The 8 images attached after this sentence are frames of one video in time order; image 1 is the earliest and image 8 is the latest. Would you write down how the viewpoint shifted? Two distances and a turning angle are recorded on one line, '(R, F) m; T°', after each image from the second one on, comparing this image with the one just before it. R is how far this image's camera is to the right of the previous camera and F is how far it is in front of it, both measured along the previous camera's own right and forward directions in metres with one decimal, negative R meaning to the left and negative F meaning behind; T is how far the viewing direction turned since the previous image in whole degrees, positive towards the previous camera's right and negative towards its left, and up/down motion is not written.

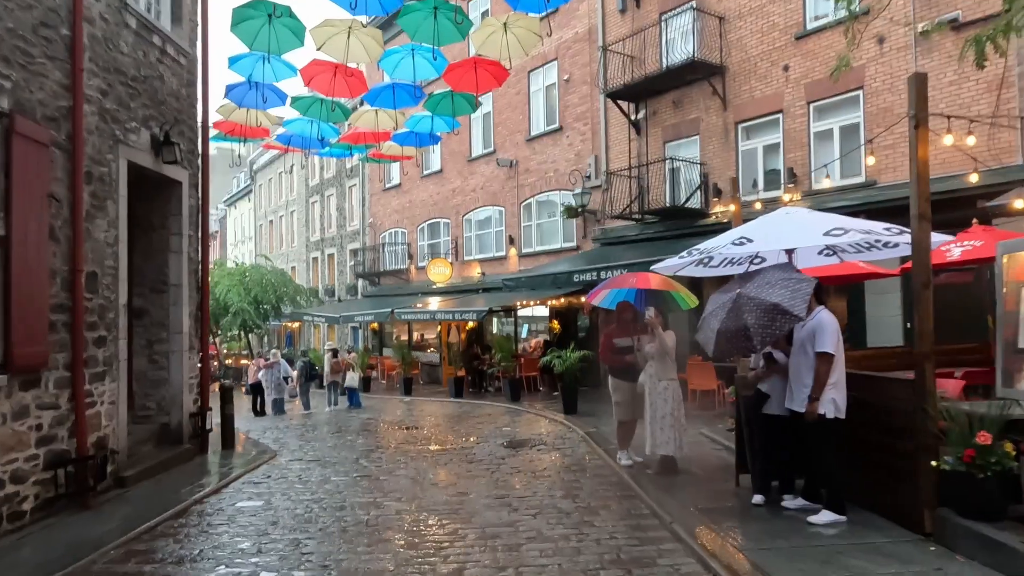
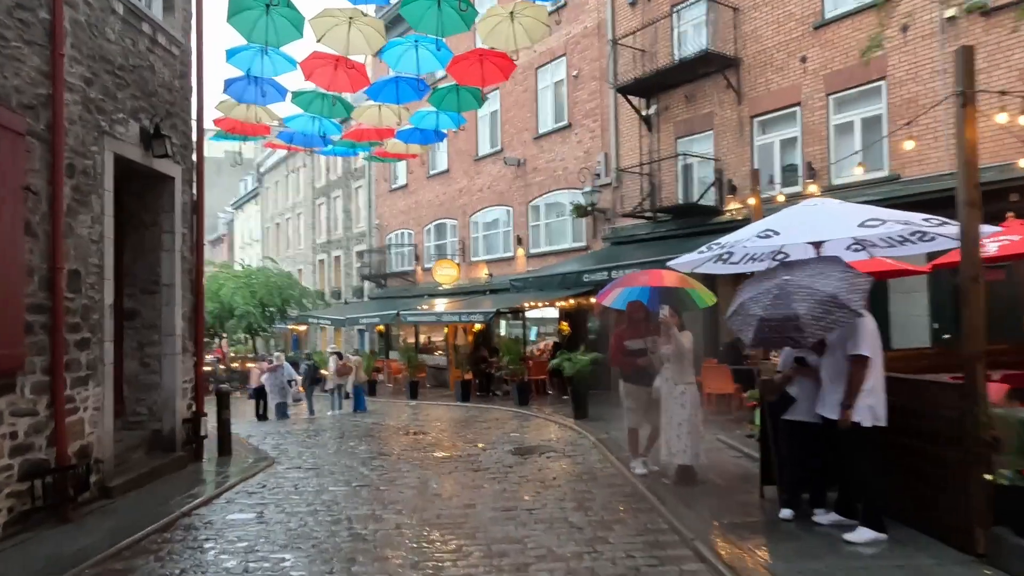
(0.0, +0.5) m; -1°
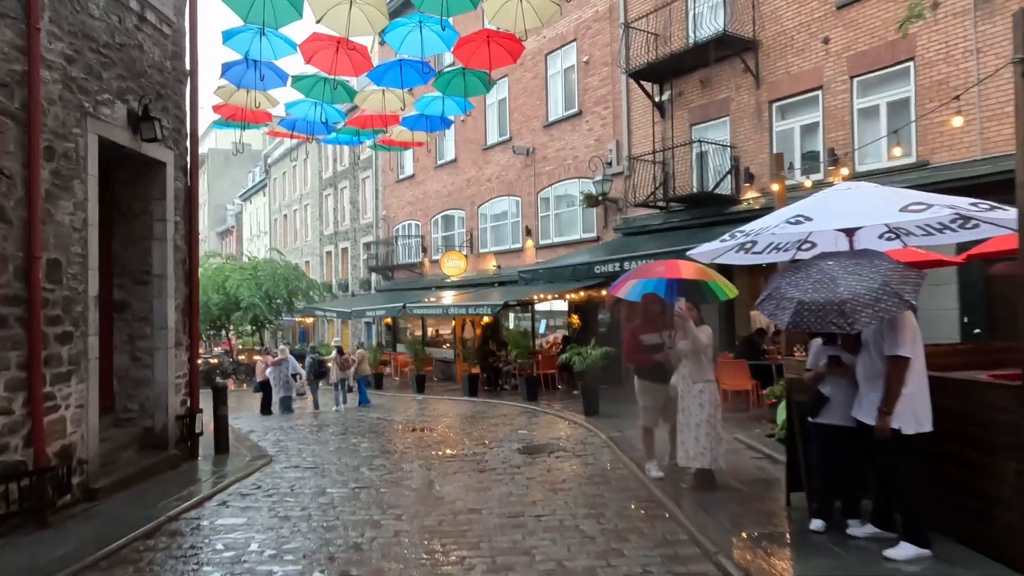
(0.0, +0.5) m; -1°
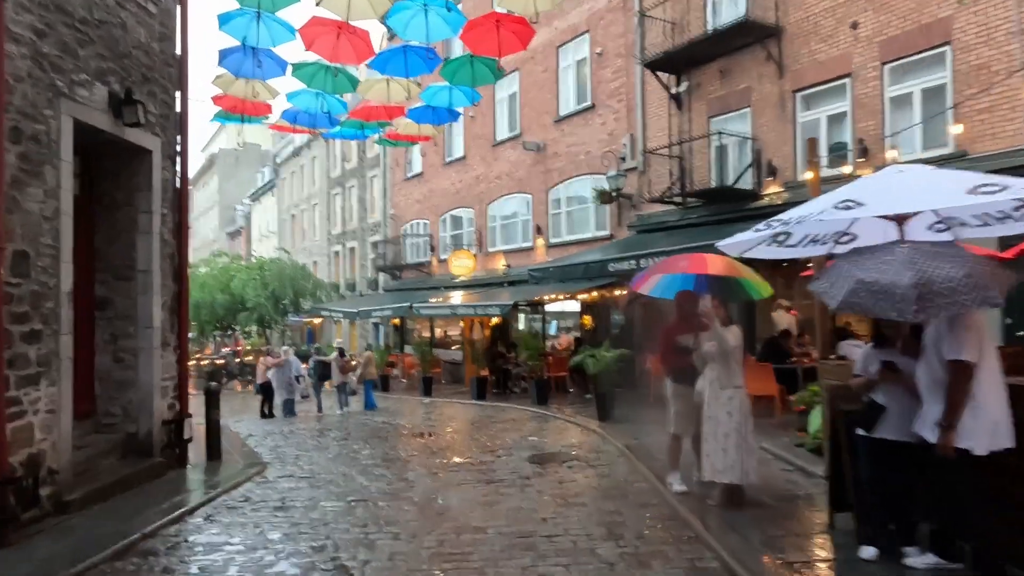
(0.0, +0.6) m; -1°
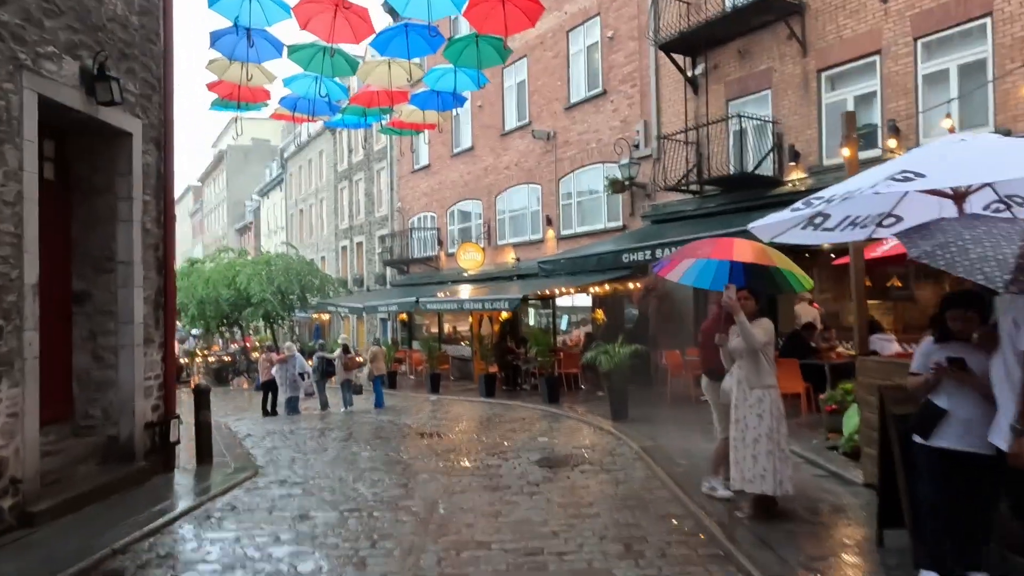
(0.0, +0.6) m; -1°
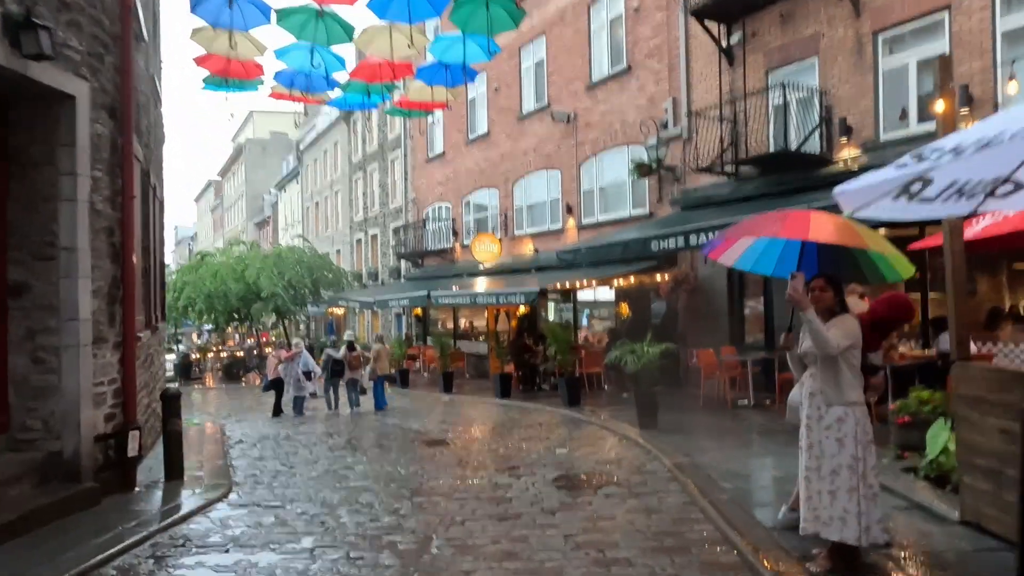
(+0.1, +1.3) m; -2°
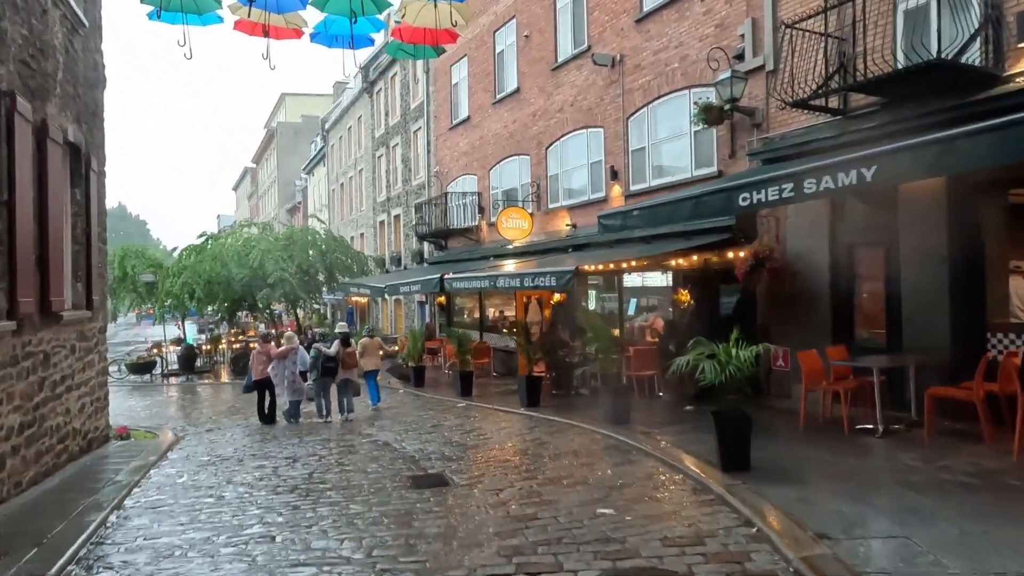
(+0.2, +3.3) m; -3°
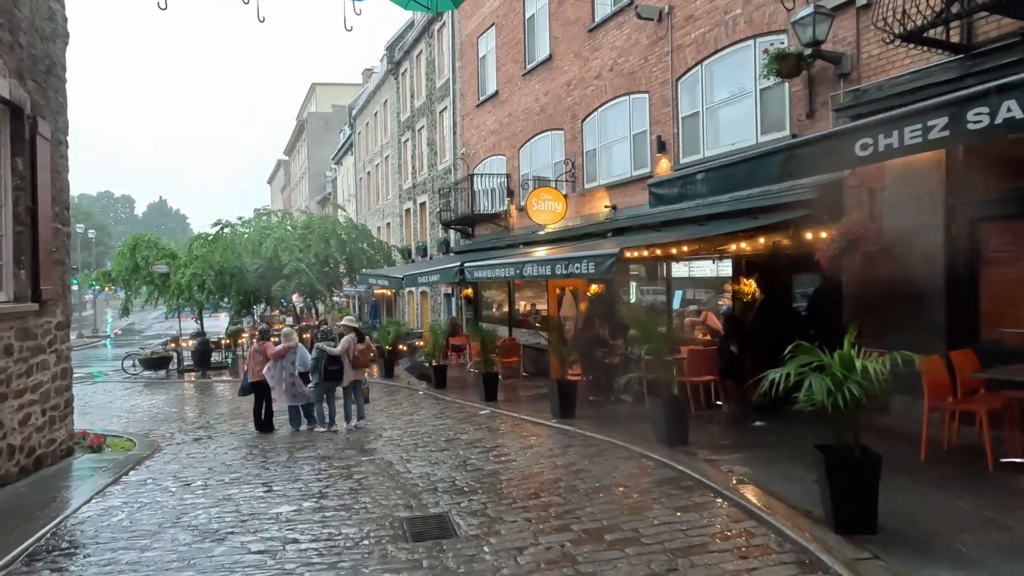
(+0.1, +1.9) m; -3°
